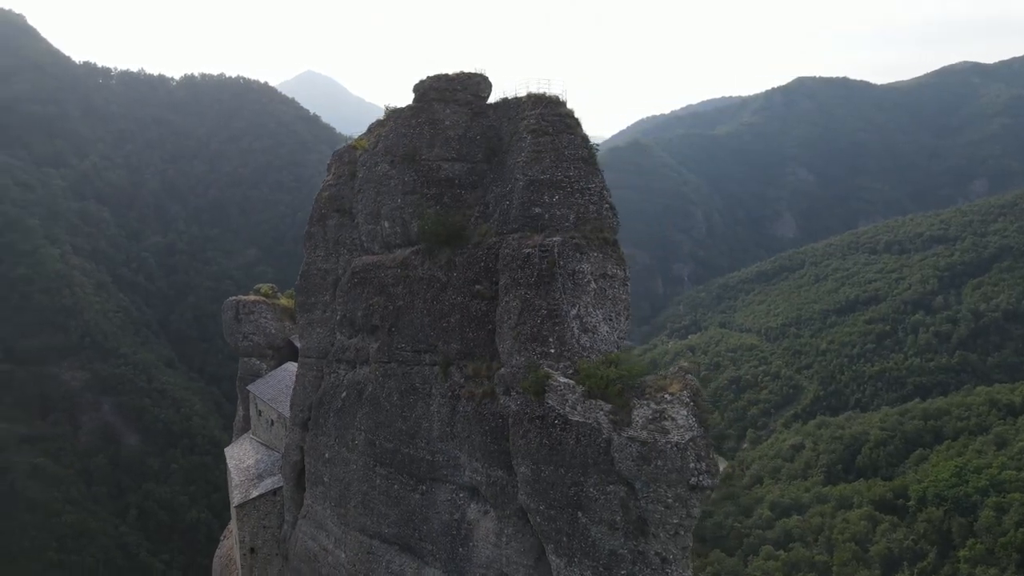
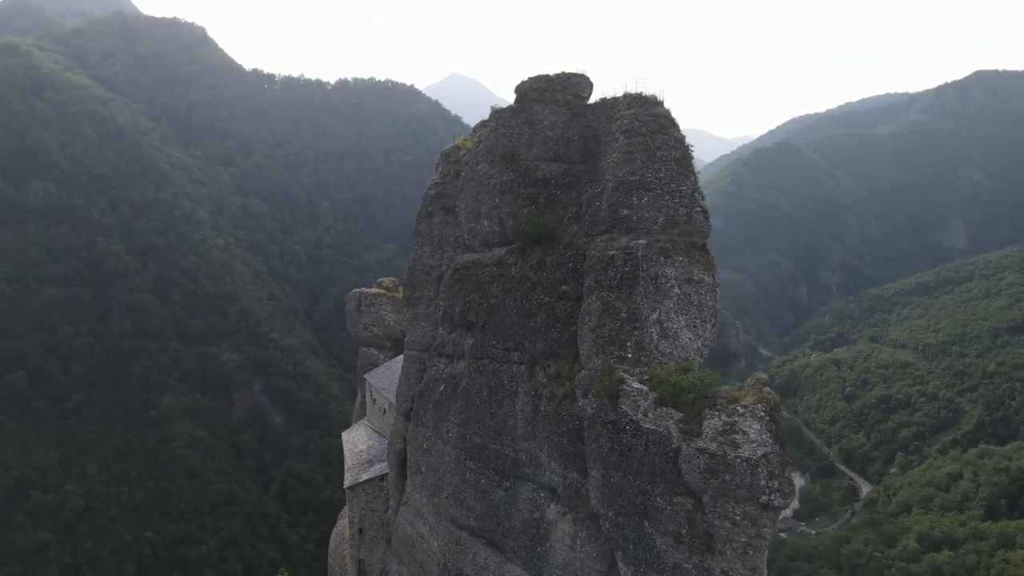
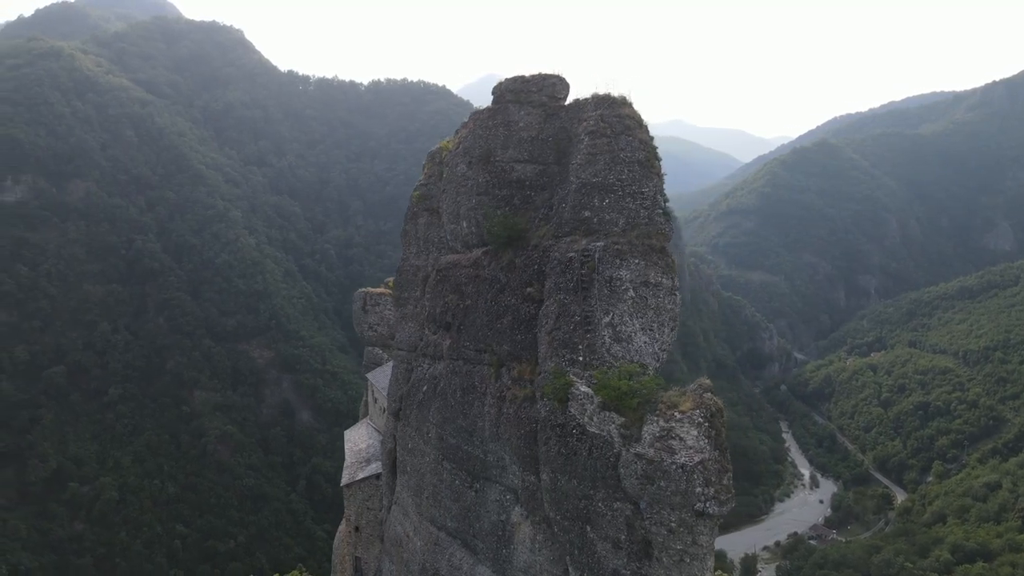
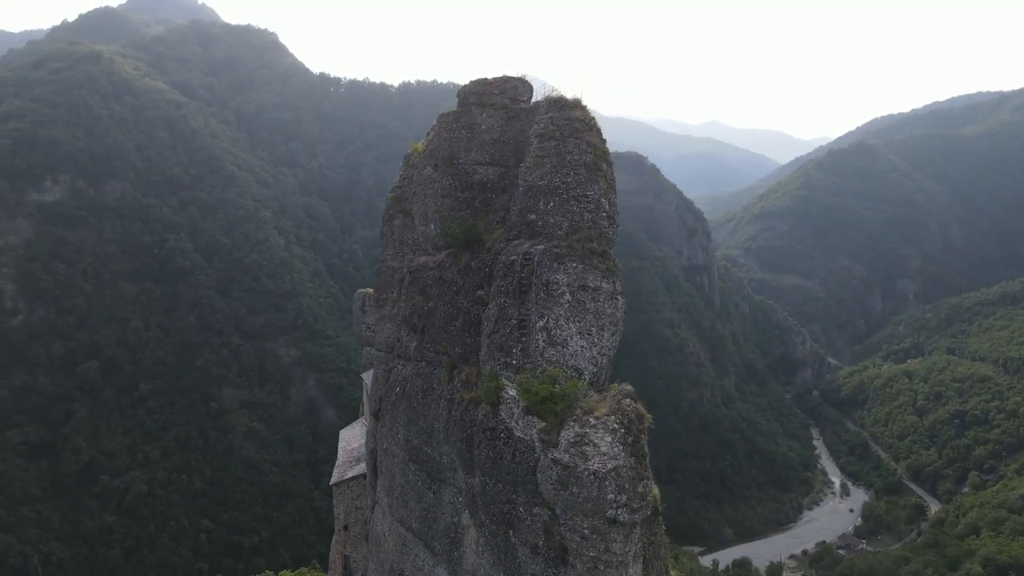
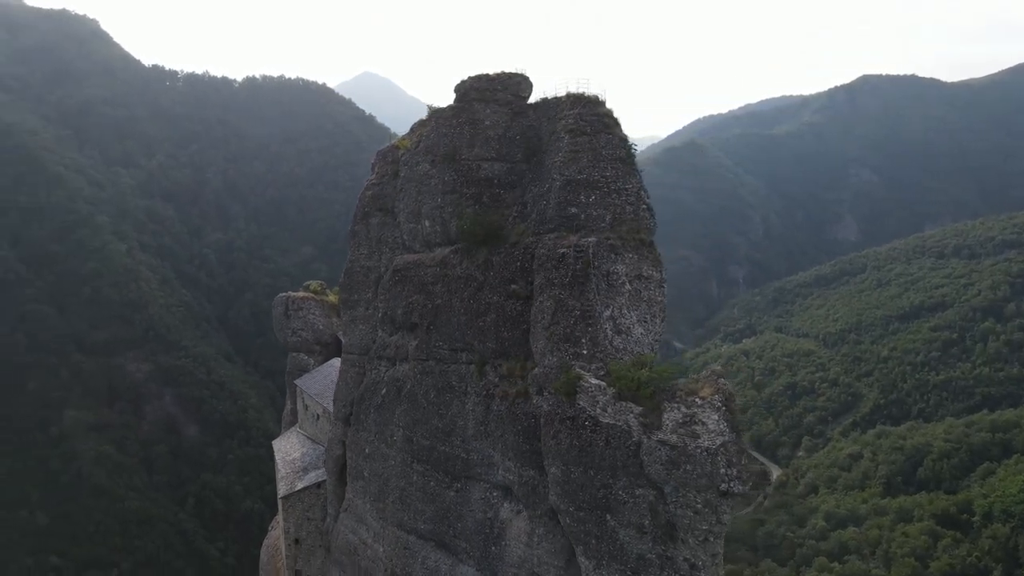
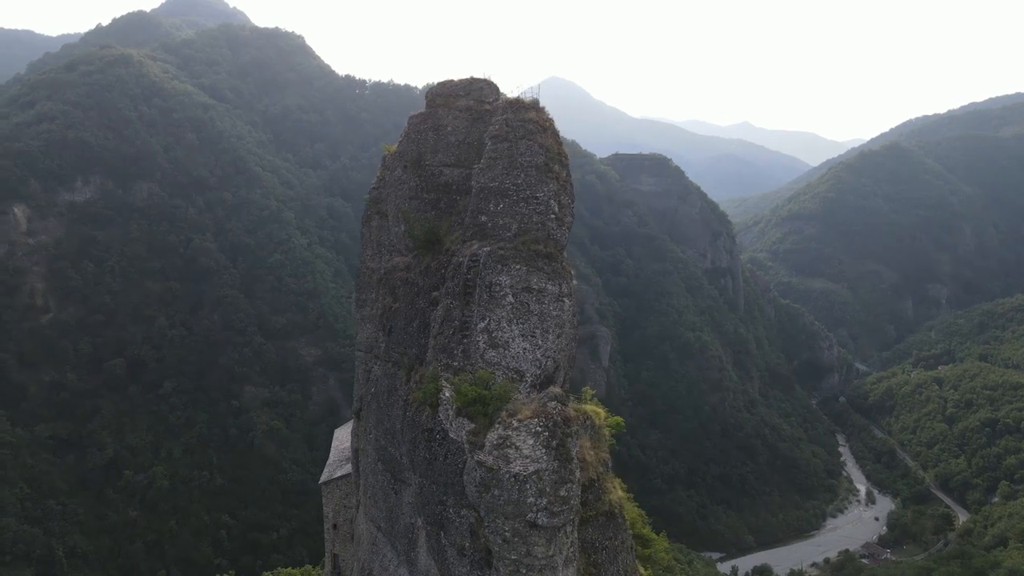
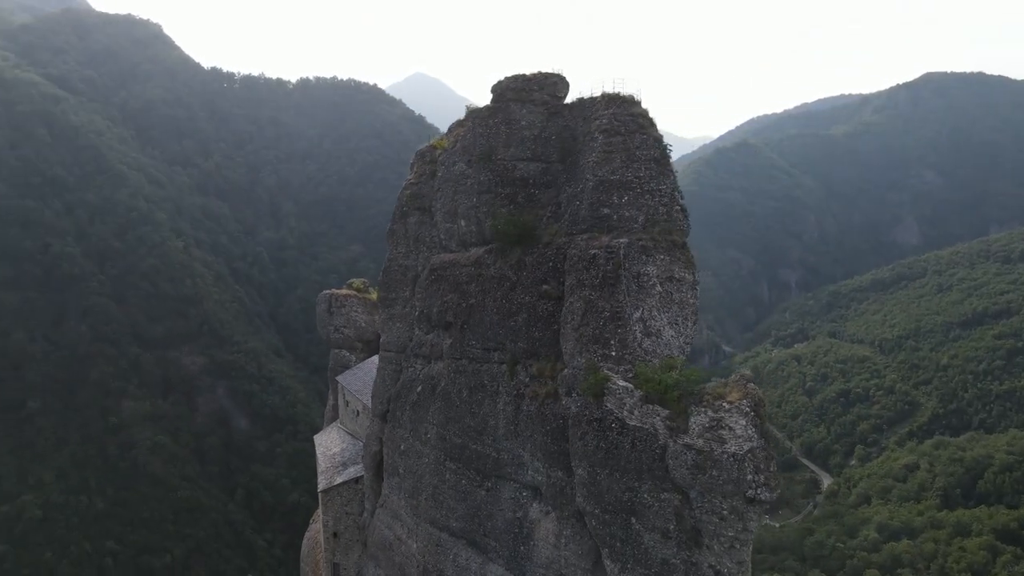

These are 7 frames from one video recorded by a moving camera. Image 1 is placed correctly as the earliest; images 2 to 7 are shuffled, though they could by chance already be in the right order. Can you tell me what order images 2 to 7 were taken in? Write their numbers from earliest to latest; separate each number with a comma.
5, 7, 2, 3, 4, 6
